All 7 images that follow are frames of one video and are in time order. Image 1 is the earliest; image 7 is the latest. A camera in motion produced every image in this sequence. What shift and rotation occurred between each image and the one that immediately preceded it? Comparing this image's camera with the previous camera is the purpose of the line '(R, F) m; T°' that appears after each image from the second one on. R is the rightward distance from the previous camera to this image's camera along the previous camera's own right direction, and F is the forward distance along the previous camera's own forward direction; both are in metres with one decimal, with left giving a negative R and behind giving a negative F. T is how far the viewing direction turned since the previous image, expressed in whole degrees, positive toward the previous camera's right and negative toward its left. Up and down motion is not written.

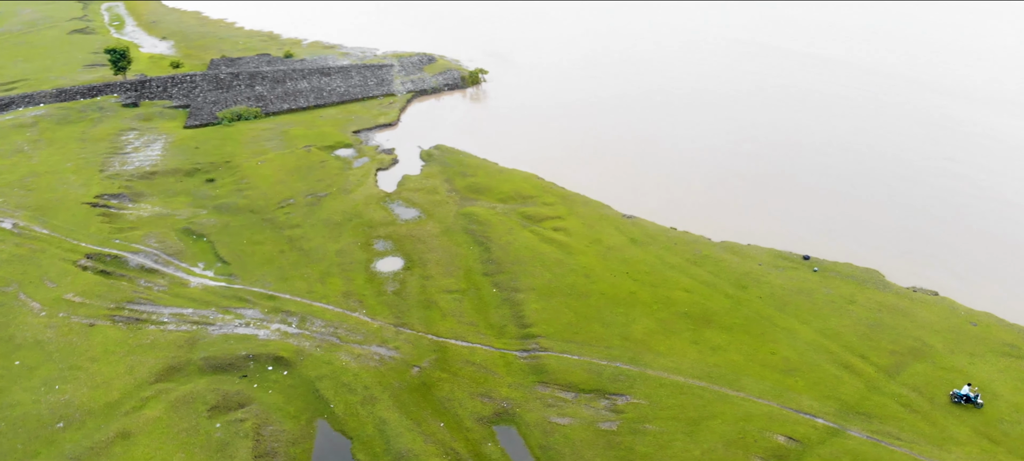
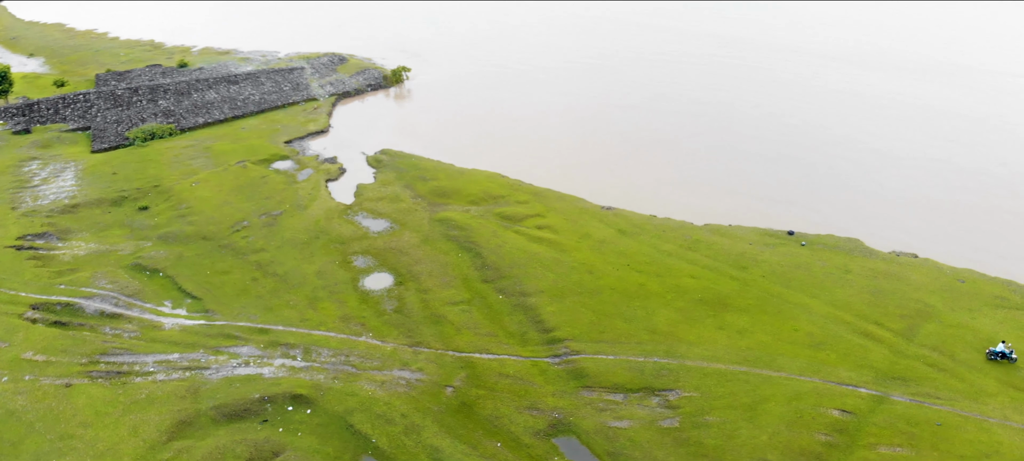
(-10.9, +2.7) m; +10°
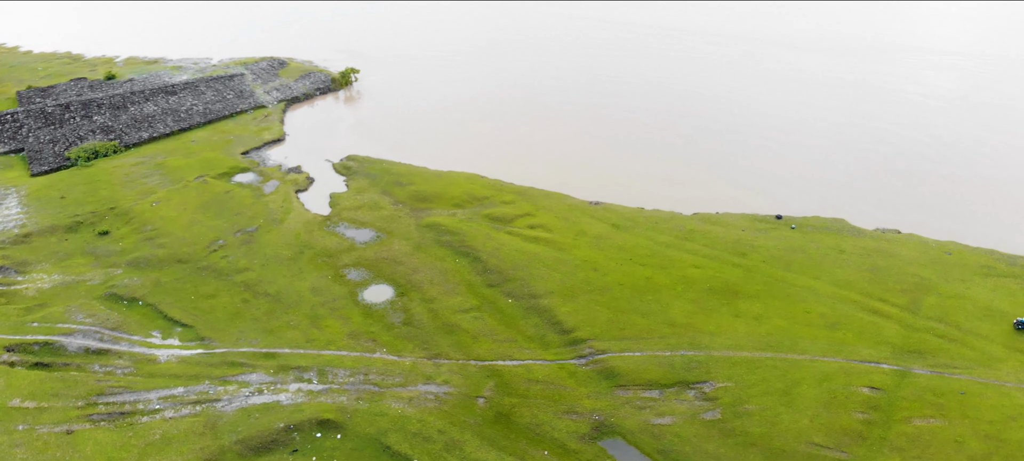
(-7.5, +1.5) m; +7°
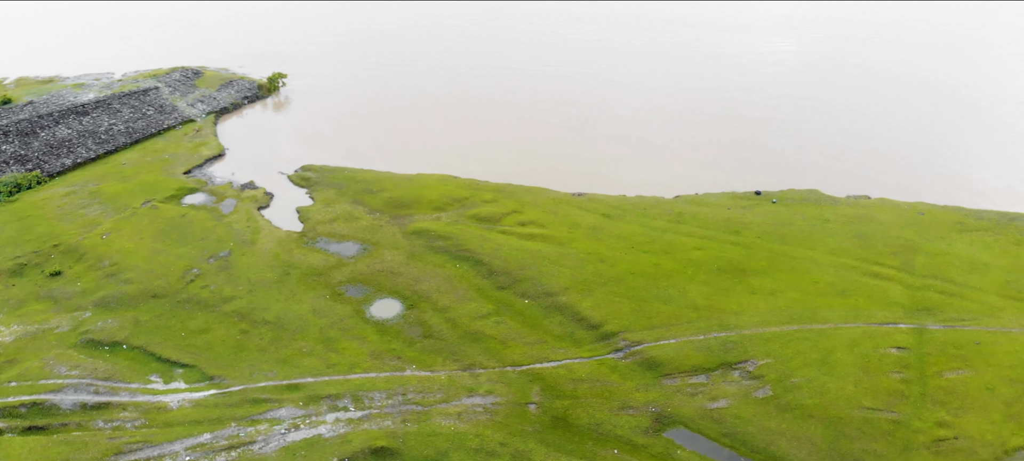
(-10.4, +2.1) m; +9°
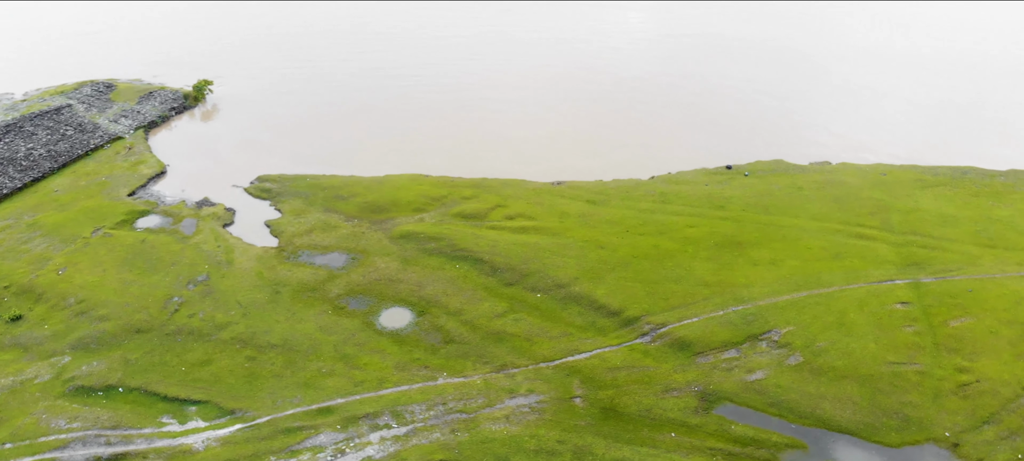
(-9.4, +1.7) m; +9°
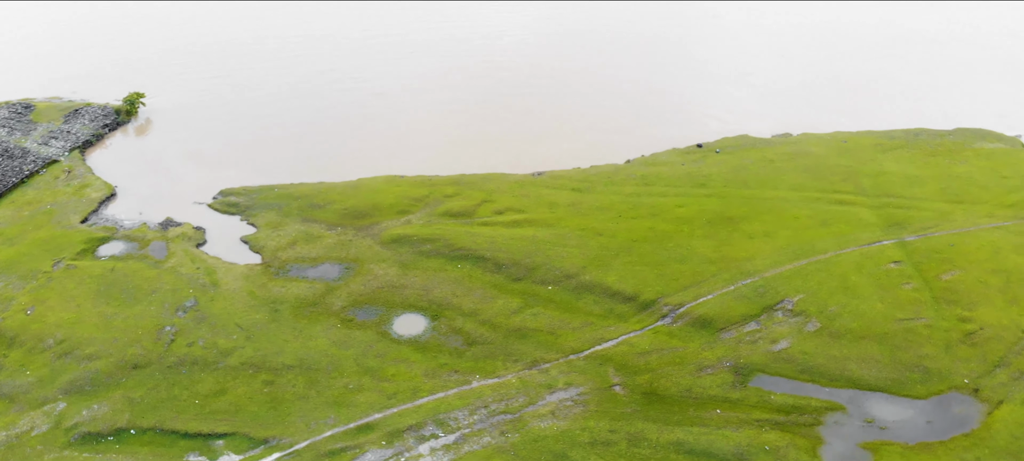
(-8.4, +1.3) m; +8°
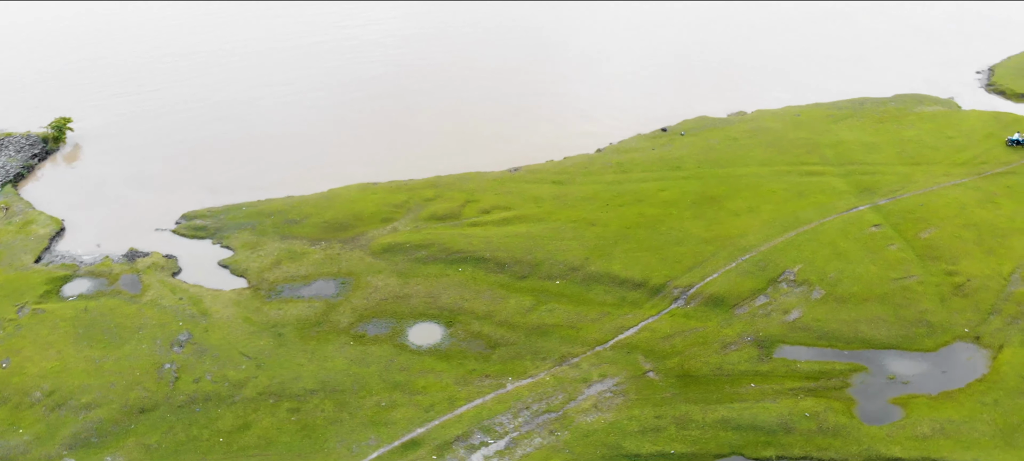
(-8.2, +1.2) m; +8°
